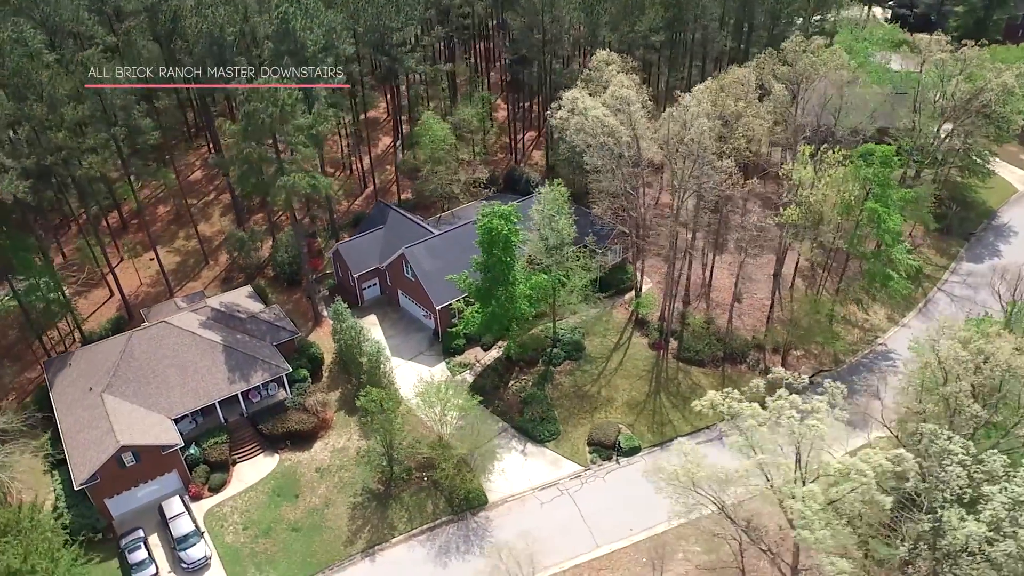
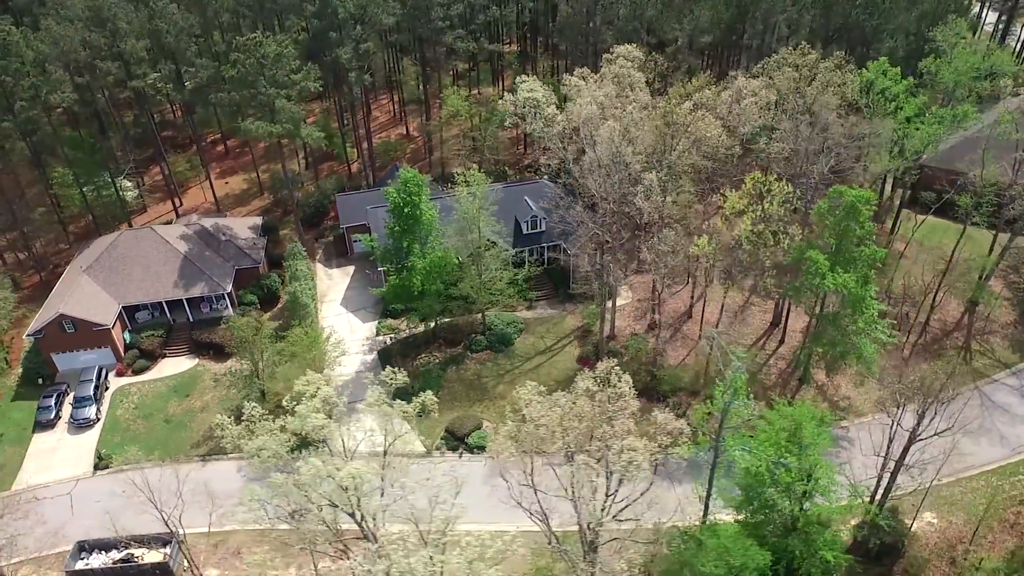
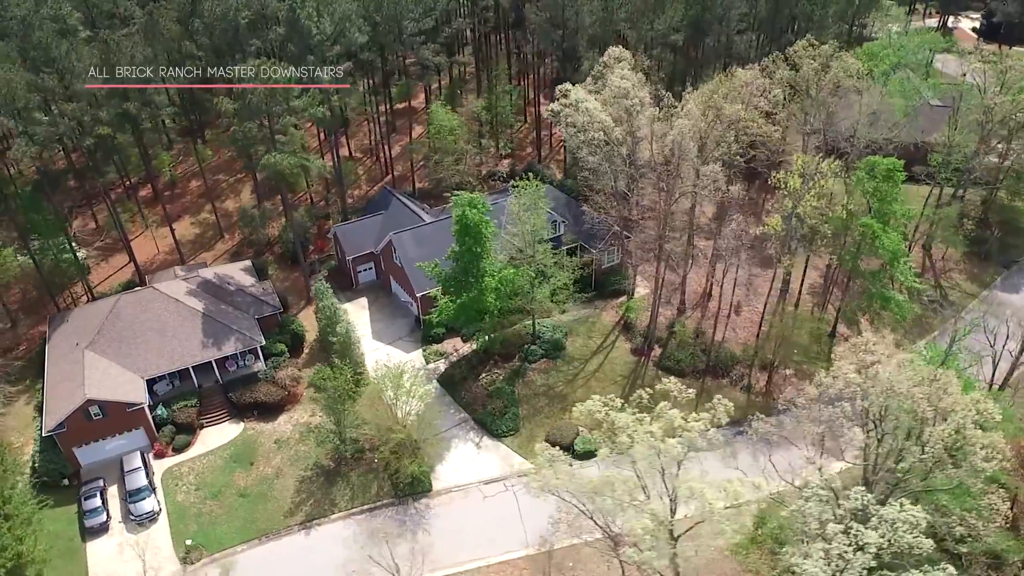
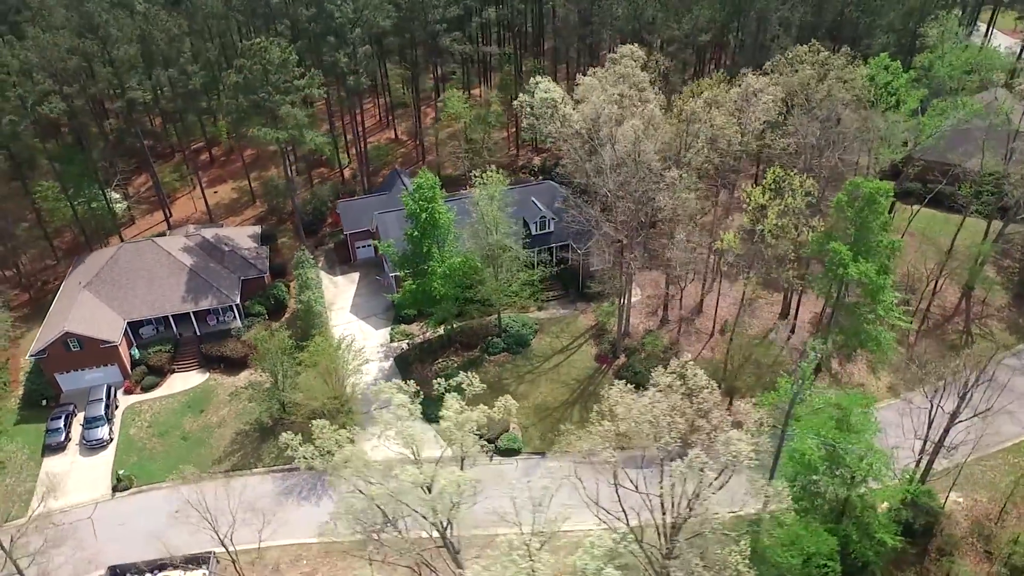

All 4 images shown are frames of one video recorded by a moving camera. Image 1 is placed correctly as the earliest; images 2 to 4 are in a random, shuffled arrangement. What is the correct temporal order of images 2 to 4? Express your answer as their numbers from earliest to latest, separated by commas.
3, 4, 2
